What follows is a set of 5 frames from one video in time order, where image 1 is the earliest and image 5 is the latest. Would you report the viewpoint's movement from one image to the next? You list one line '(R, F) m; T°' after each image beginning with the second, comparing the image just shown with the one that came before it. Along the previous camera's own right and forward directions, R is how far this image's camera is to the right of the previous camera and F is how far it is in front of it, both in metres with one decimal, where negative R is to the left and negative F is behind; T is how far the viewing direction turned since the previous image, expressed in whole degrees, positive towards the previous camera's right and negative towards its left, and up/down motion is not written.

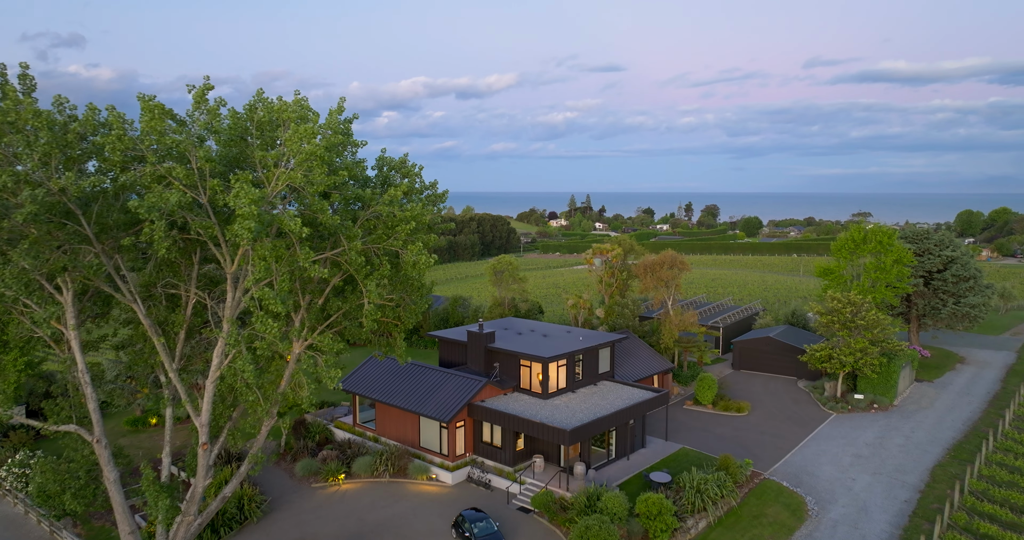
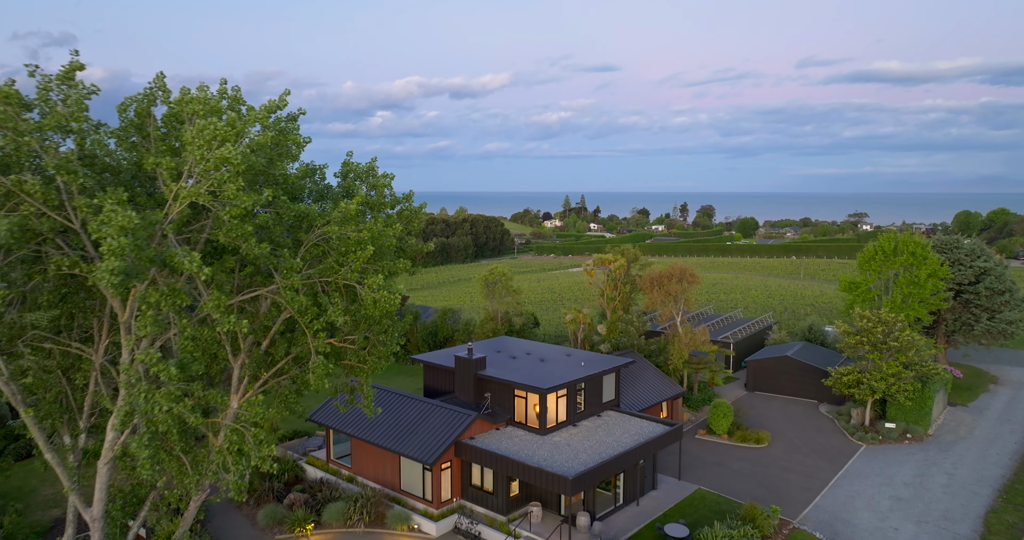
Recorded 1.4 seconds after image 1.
(0.0, +3.0) m; +1°
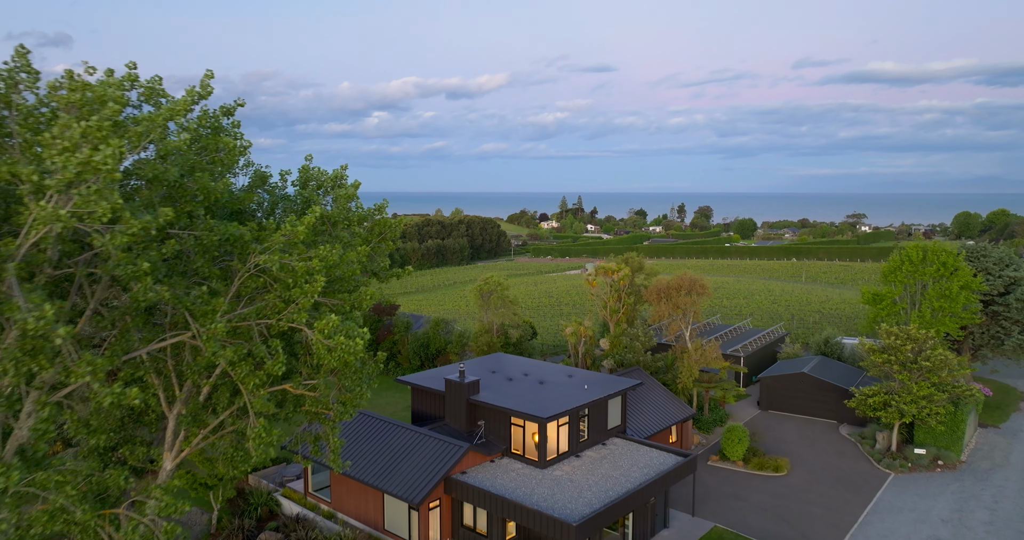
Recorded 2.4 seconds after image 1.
(0.0, +2.2) m; 0°
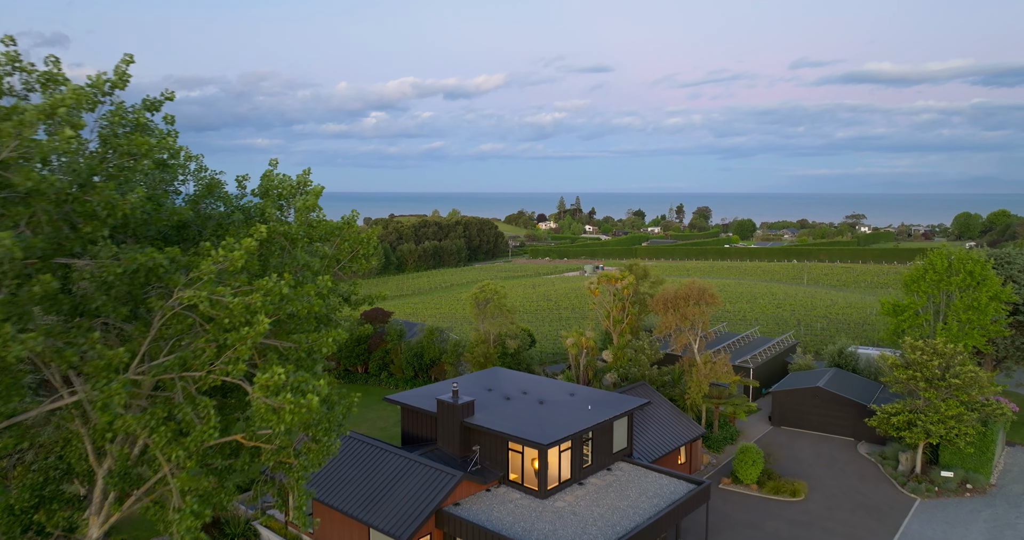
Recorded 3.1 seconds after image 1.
(0.0, +1.7) m; 0°
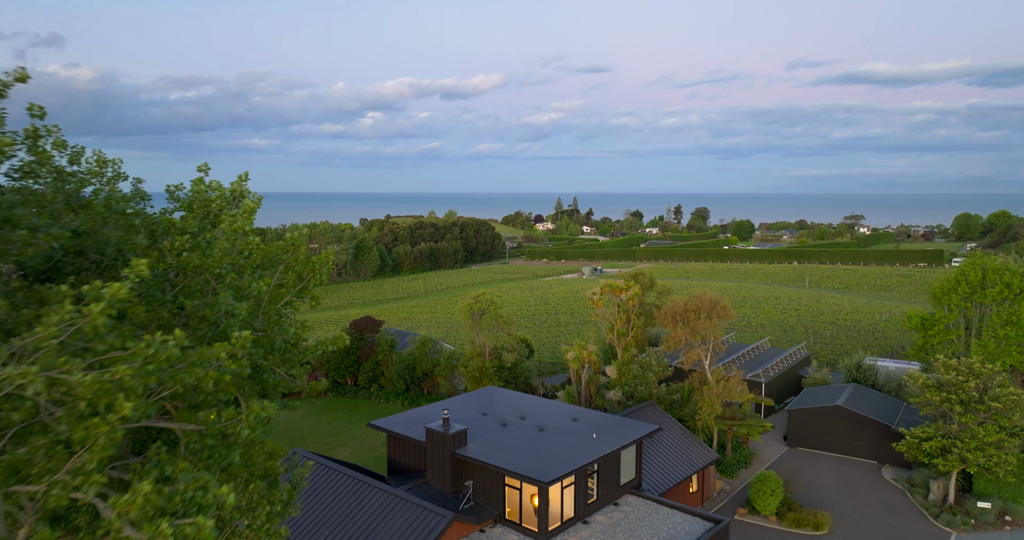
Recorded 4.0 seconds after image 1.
(0.0, +1.9) m; 0°
